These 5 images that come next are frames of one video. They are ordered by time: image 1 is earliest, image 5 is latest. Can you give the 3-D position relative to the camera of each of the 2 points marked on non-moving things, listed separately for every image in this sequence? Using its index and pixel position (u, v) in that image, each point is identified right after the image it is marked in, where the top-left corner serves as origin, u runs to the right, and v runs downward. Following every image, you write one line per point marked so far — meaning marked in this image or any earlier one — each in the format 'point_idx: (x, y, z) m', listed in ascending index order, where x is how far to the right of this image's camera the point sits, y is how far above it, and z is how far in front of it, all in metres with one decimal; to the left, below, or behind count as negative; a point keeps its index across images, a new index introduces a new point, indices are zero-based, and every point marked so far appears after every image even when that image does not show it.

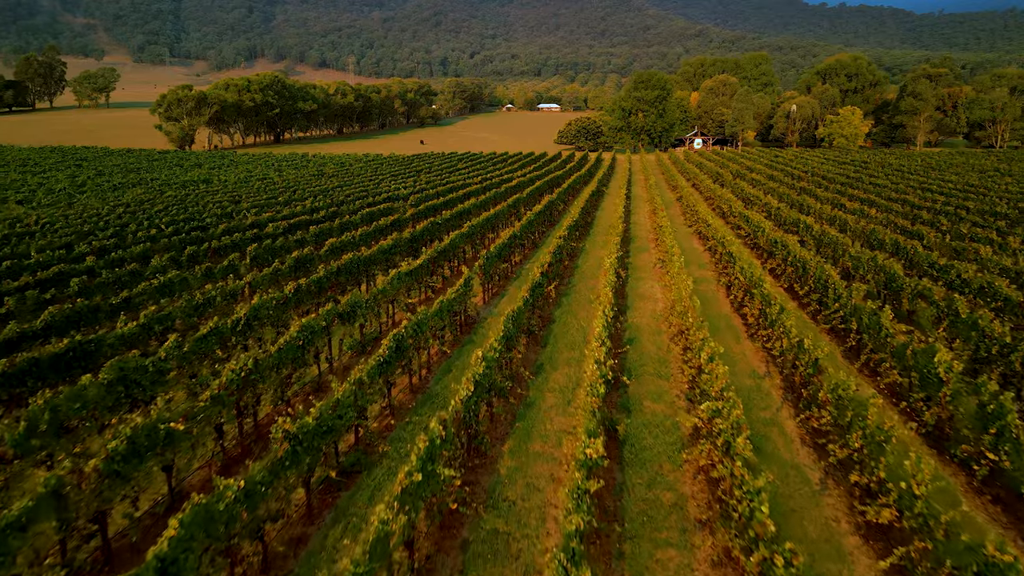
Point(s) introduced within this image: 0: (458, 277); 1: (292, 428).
0: (-1.4, +0.3, +19.0) m
1: (-2.1, -1.3, +7.0) m
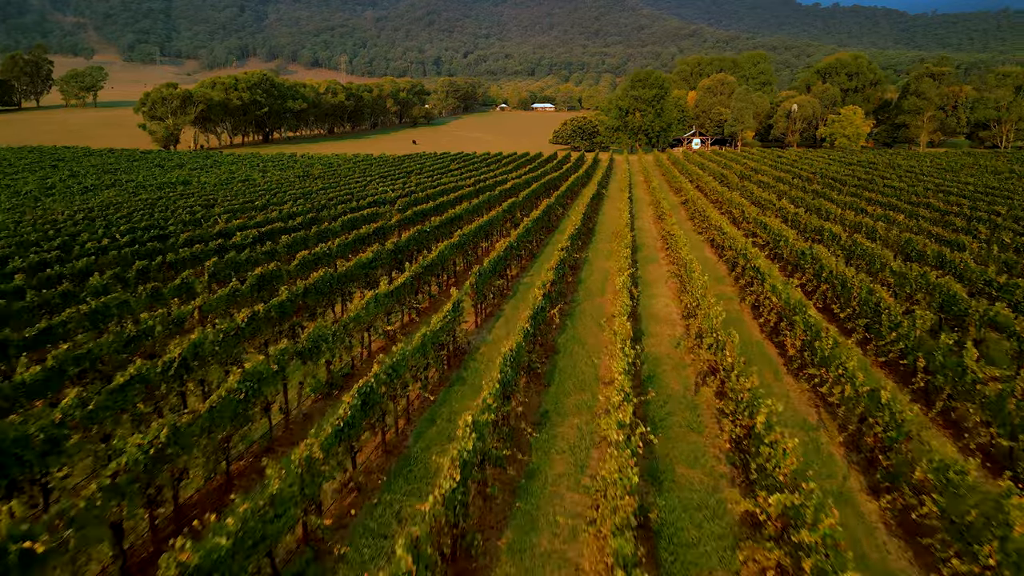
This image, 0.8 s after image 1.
0: (-1.5, -0.1, +16.9) m
1: (-2.1, -1.7, +4.9) m
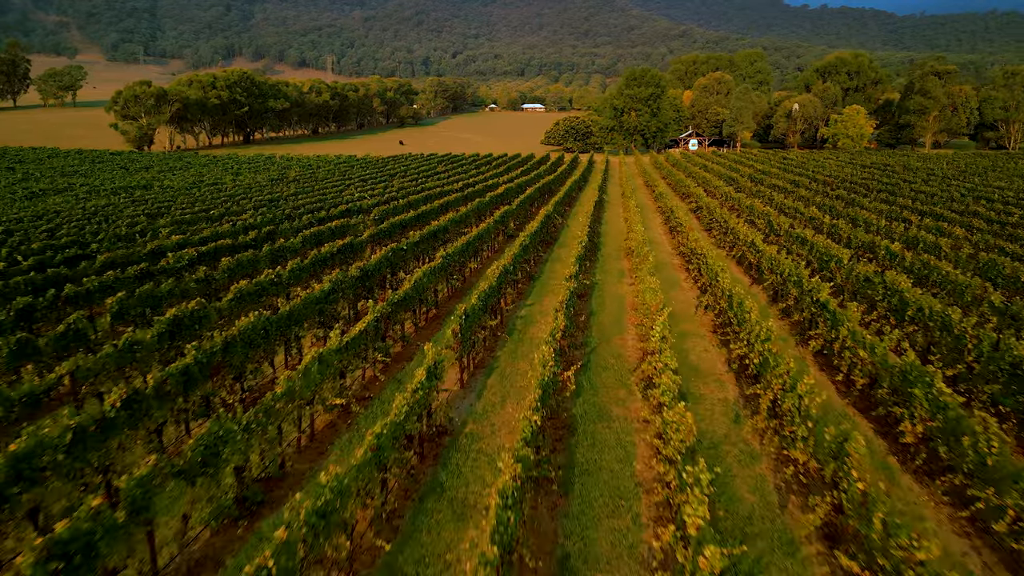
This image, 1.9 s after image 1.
0: (-1.6, -0.8, +13.4) m
1: (-2.0, -2.4, +1.4) m
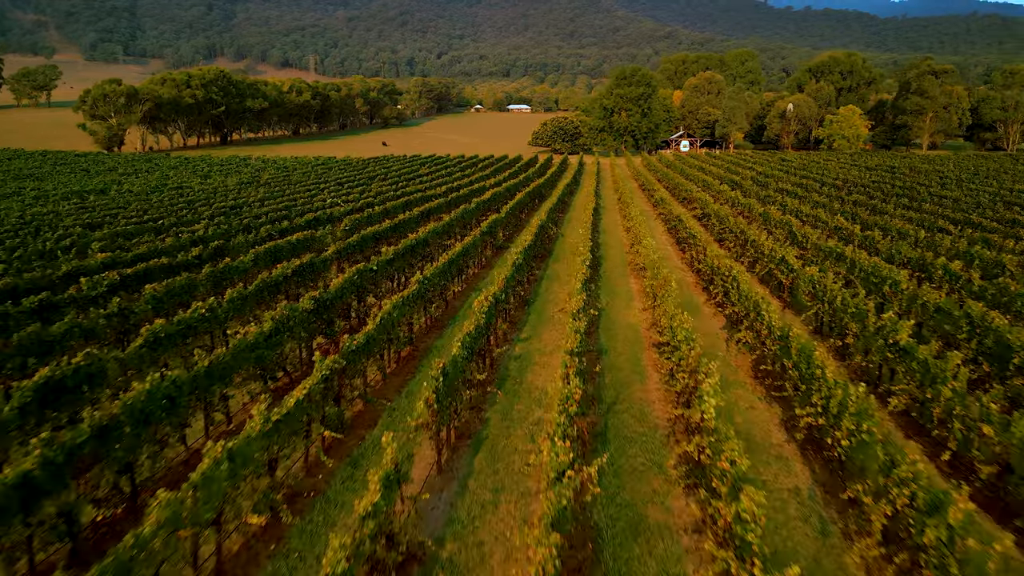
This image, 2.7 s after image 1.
0: (-1.7, -1.4, +10.7) m
1: (-1.9, -2.9, -1.3) m
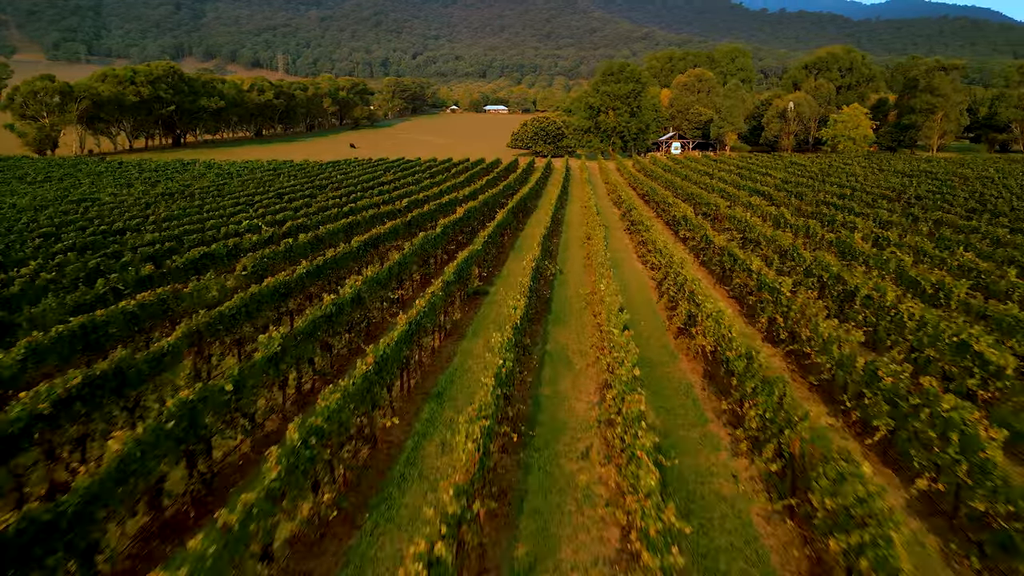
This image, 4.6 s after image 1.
0: (-1.8, -2.7, +3.9) m
1: (-1.6, -4.3, -8.2) m
